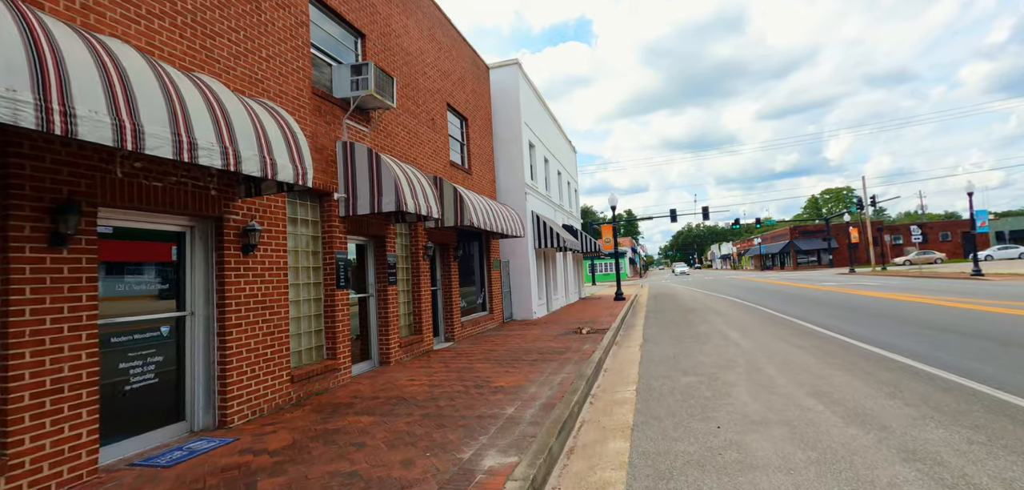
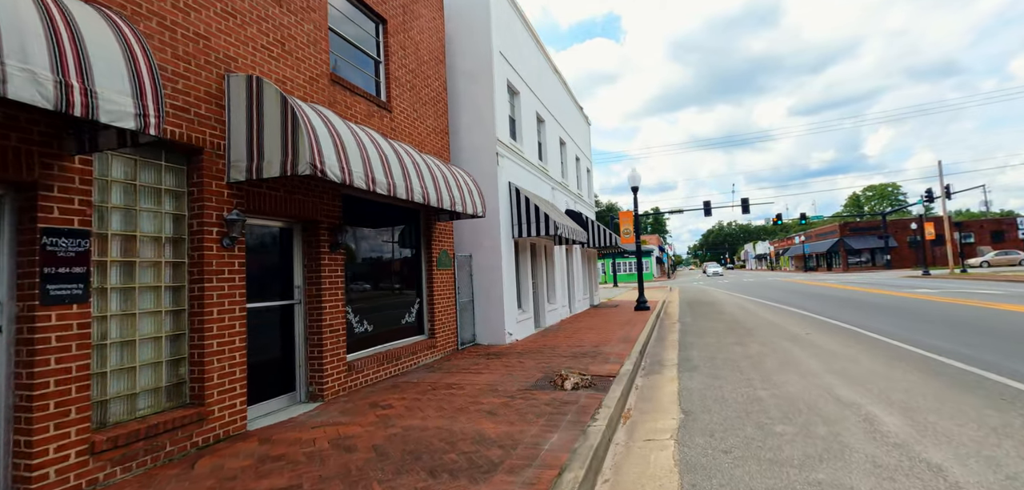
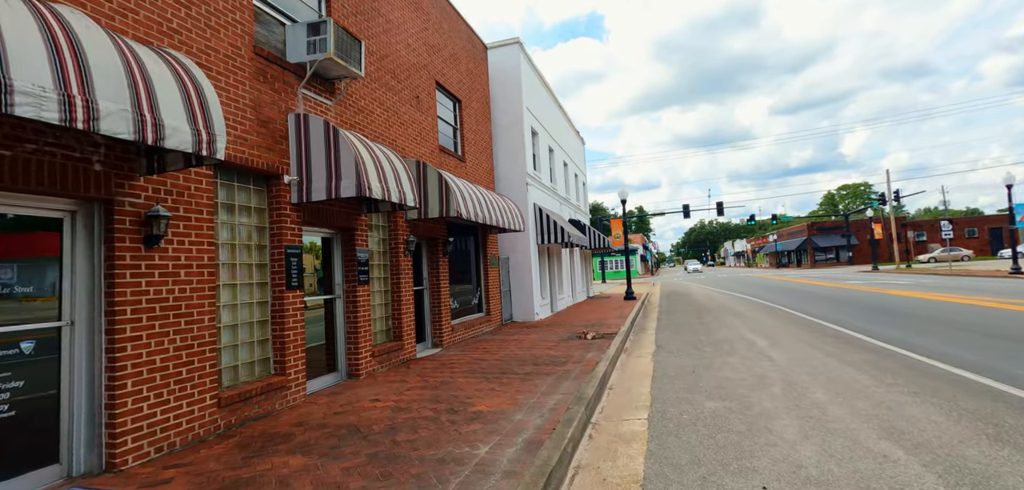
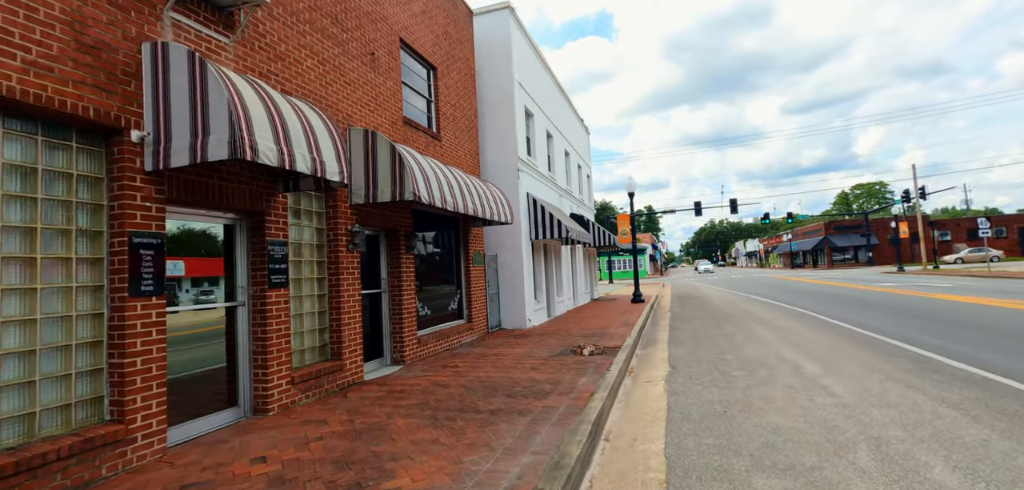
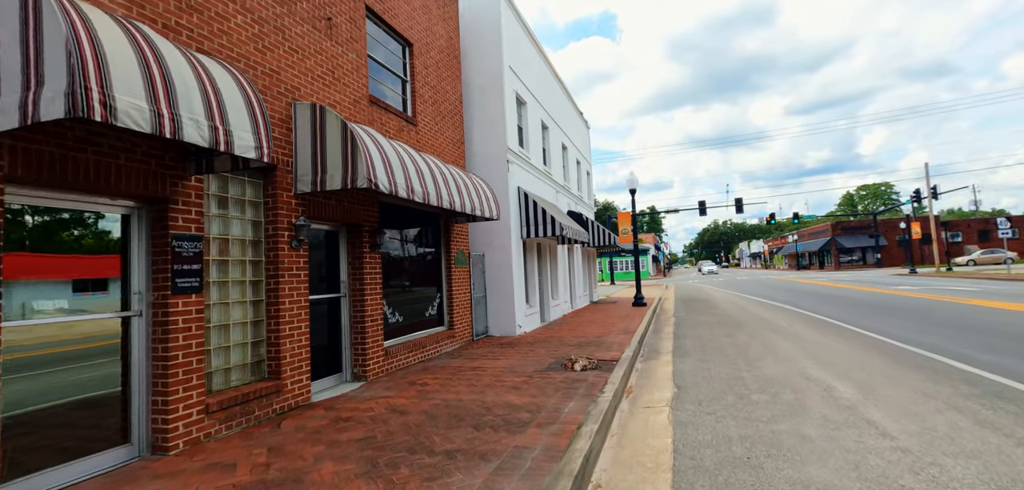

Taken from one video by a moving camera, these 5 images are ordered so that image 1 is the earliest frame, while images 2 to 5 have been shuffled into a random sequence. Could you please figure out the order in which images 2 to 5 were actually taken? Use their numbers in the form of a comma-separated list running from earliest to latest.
3, 4, 5, 2
